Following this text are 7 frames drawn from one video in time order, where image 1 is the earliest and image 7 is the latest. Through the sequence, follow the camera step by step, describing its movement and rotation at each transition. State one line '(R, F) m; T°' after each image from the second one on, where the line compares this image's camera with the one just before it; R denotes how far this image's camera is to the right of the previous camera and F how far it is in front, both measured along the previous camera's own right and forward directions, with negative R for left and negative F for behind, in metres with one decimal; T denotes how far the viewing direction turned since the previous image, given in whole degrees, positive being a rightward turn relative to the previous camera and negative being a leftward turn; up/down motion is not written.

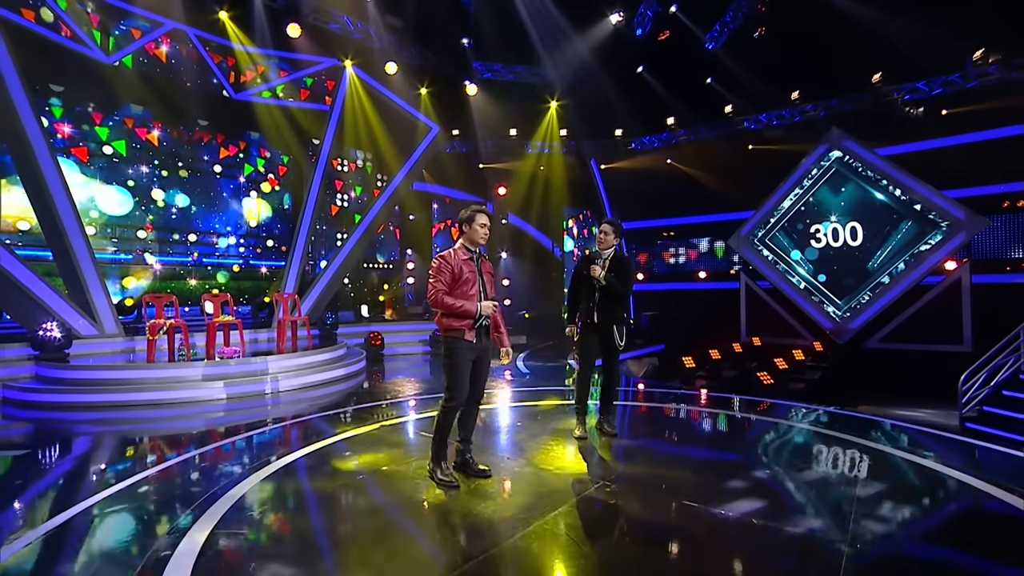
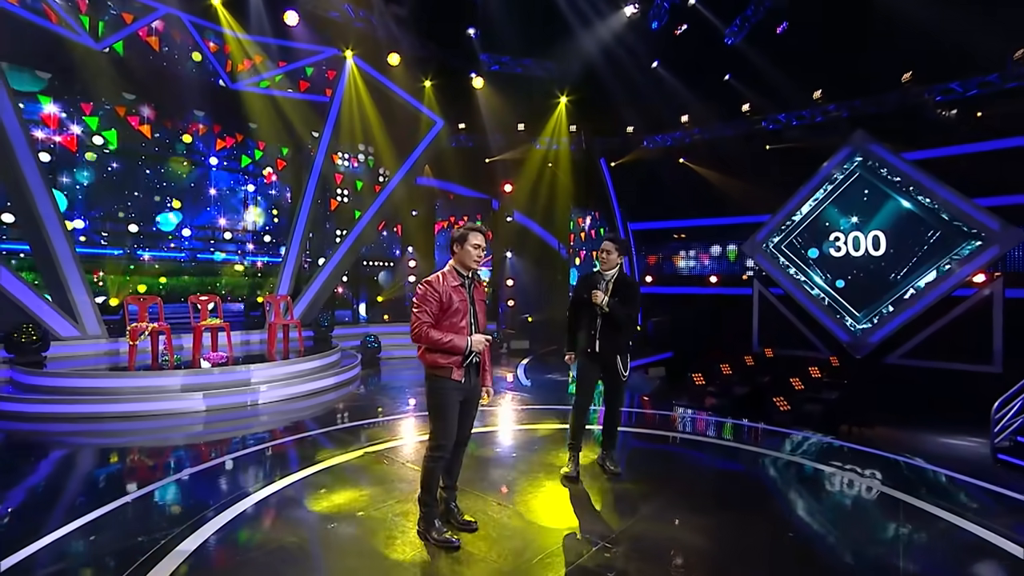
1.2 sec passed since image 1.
(+0.1, +0.4) m; -1°
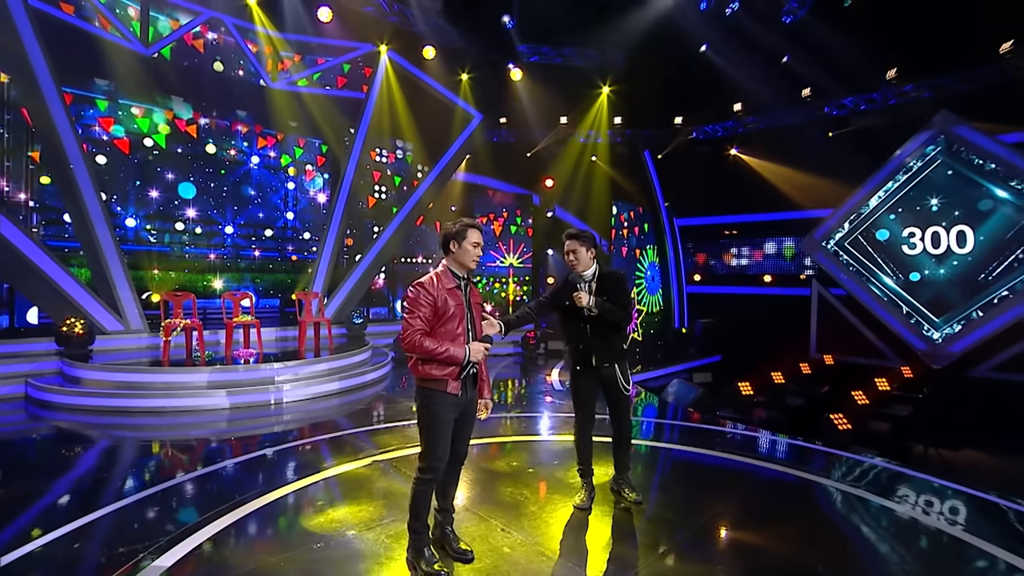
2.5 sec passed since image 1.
(+0.4, +0.3) m; -7°
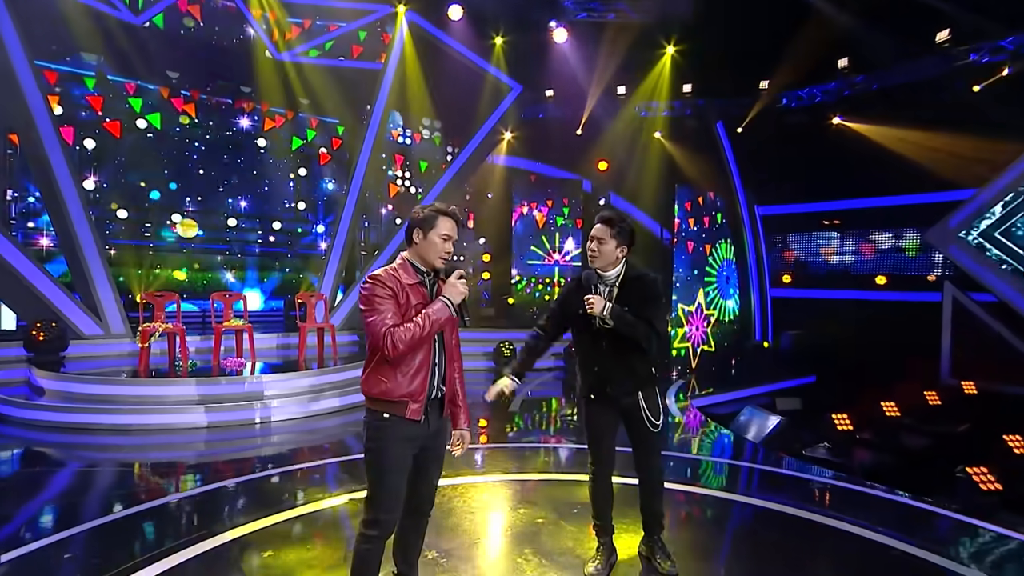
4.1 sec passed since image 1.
(+0.4, +1.4) m; -7°
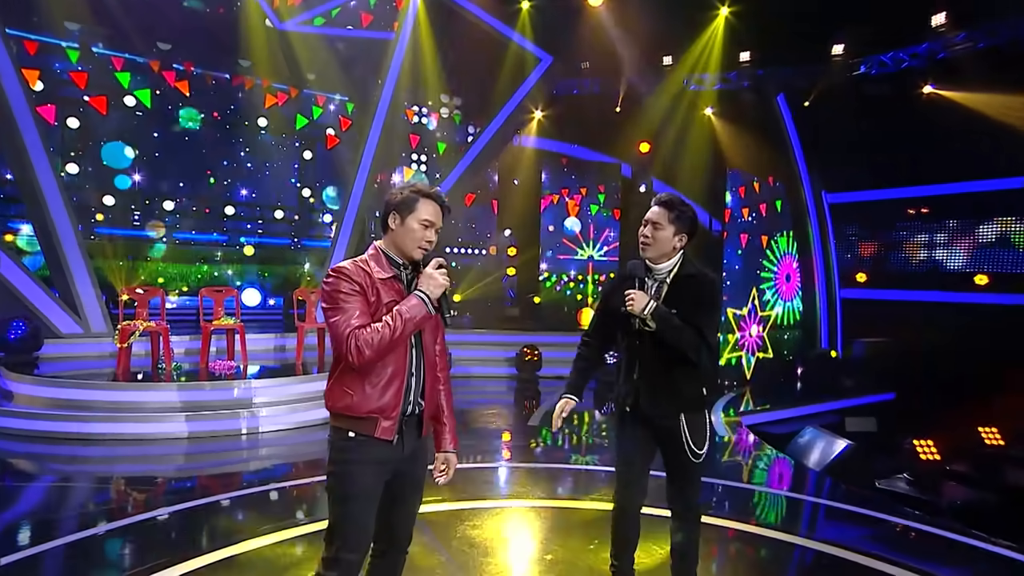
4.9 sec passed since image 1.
(+0.2, +0.9) m; -4°
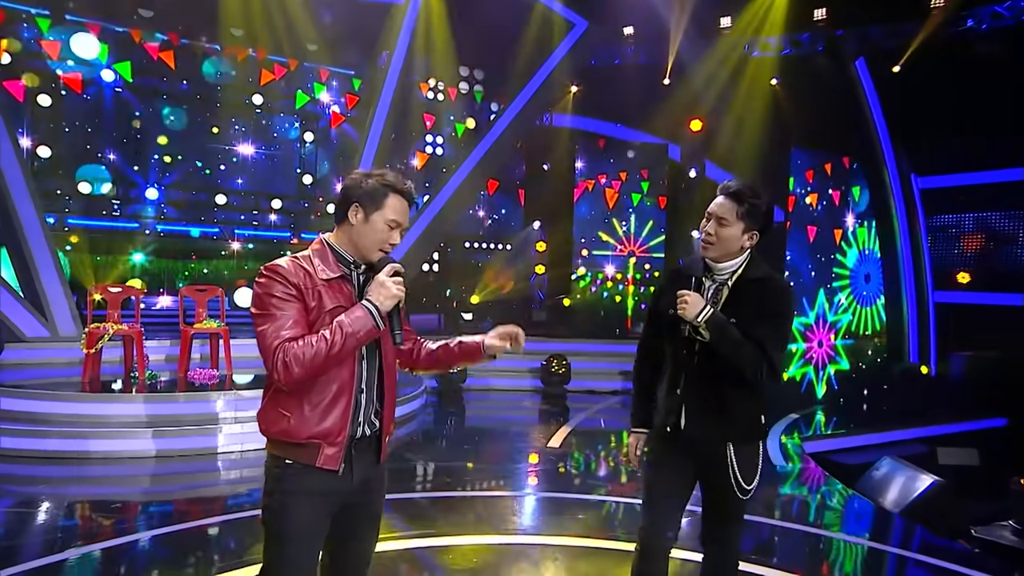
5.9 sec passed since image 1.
(+0.1, +0.9) m; -4°
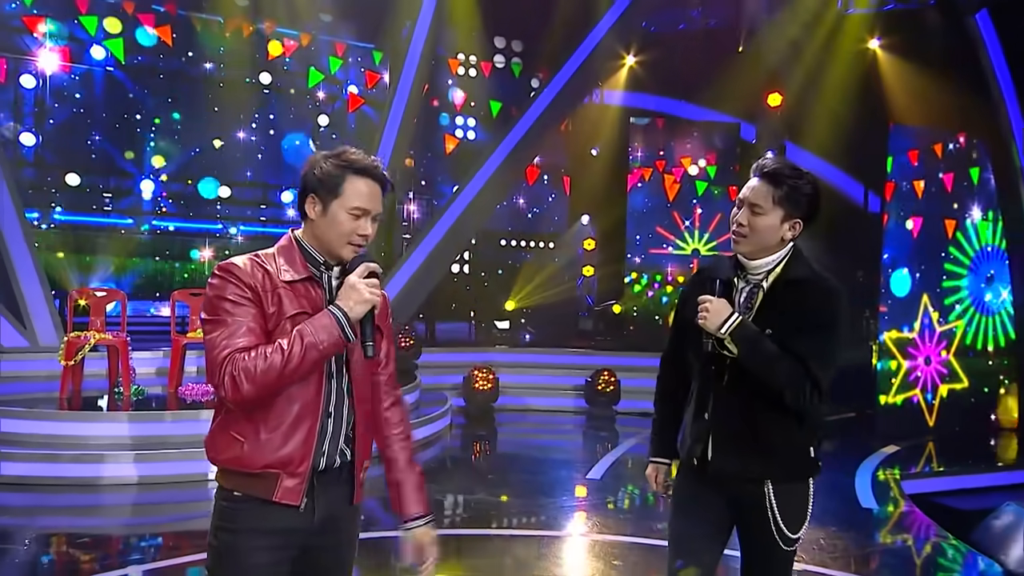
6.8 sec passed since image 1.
(0.0, +0.9) m; -4°
